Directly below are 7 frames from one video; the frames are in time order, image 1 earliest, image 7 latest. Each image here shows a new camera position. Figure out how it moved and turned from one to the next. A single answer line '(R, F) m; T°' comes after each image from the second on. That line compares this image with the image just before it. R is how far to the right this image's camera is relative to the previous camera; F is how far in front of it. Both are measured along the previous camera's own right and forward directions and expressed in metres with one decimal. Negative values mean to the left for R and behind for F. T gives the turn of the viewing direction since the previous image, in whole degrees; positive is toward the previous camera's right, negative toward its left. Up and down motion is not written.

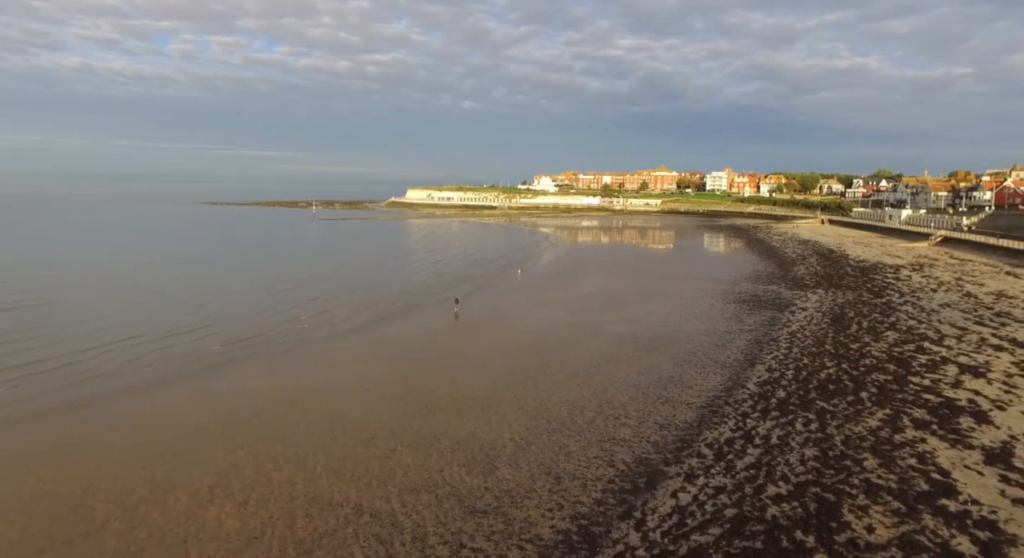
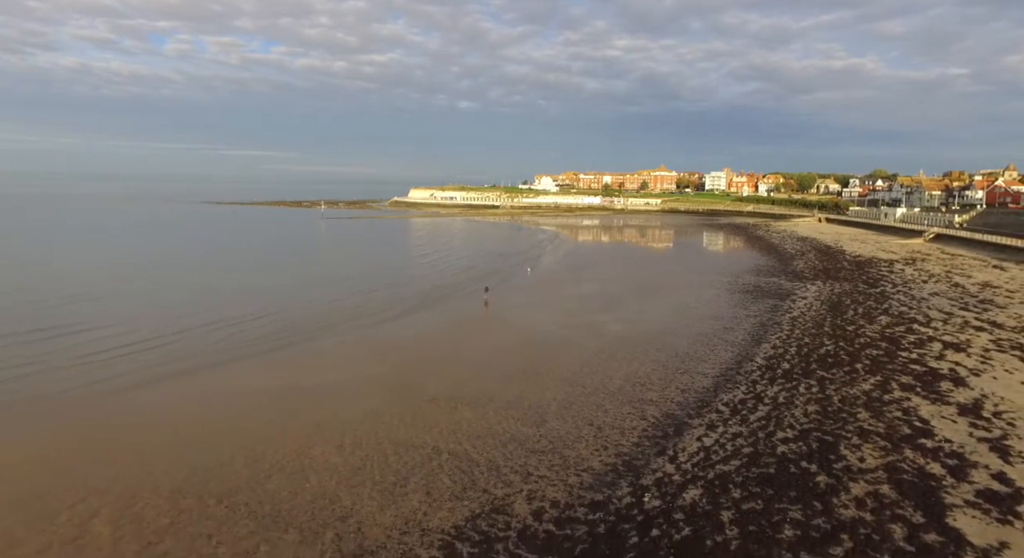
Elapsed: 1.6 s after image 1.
(-0.7, -1.4) m; 0°
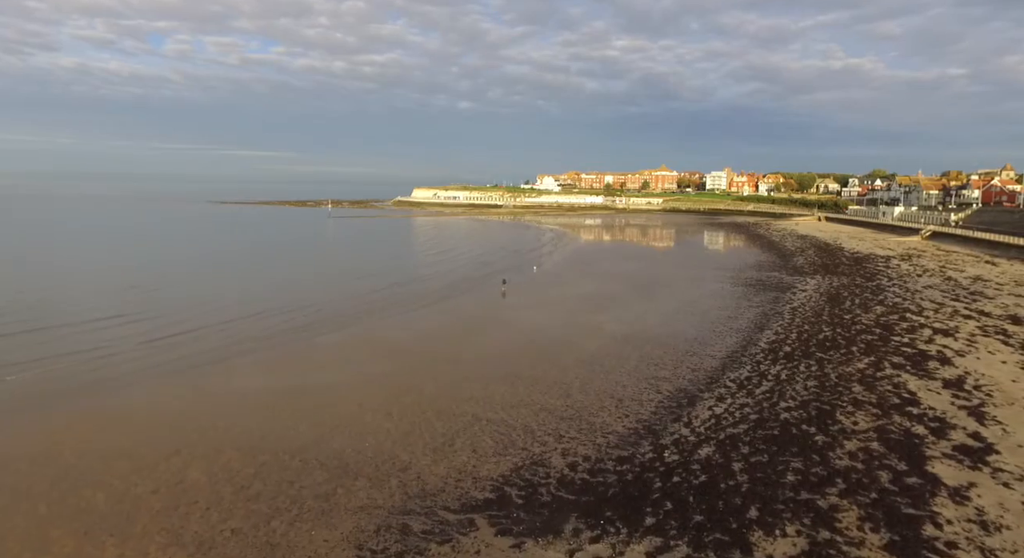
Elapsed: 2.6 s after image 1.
(-0.4, -1.0) m; 0°
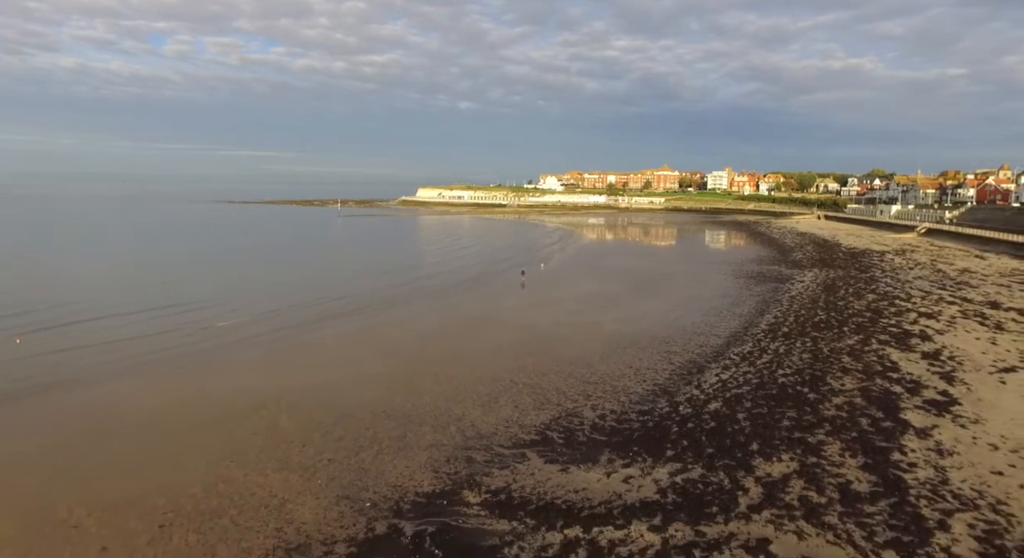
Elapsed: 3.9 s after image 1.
(-0.5, -1.3) m; 0°
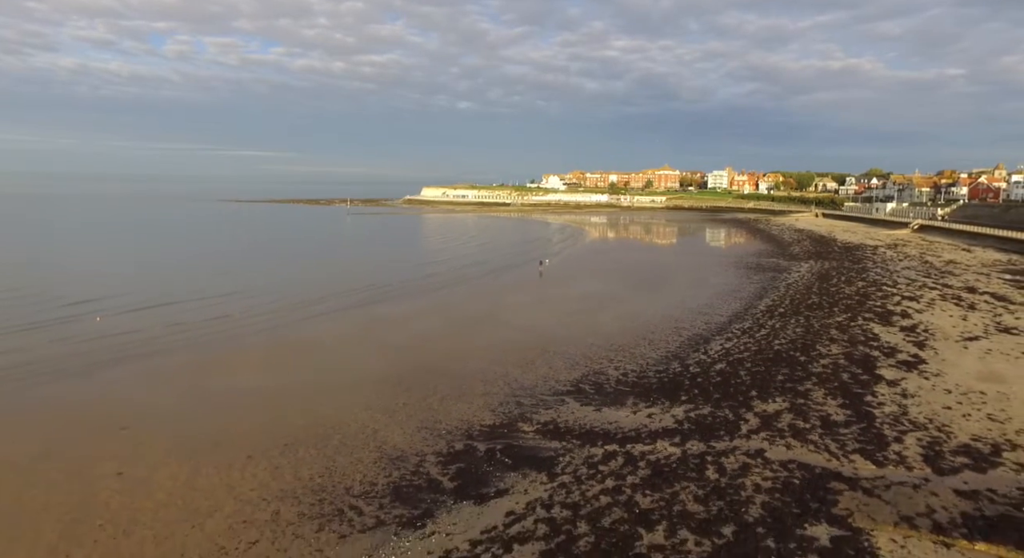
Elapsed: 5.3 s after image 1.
(-0.6, -1.6) m; 0°
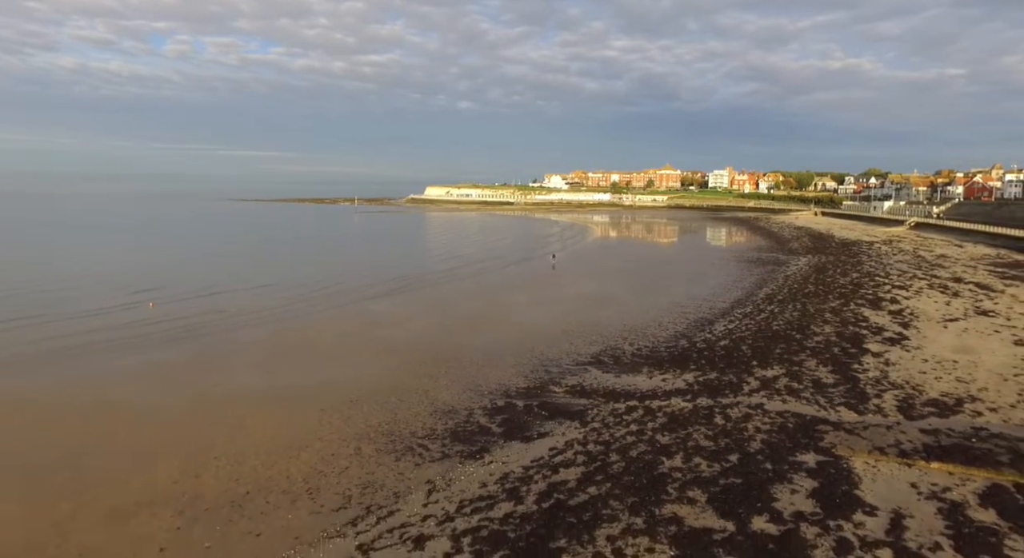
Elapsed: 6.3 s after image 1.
(-0.5, -1.2) m; 0°
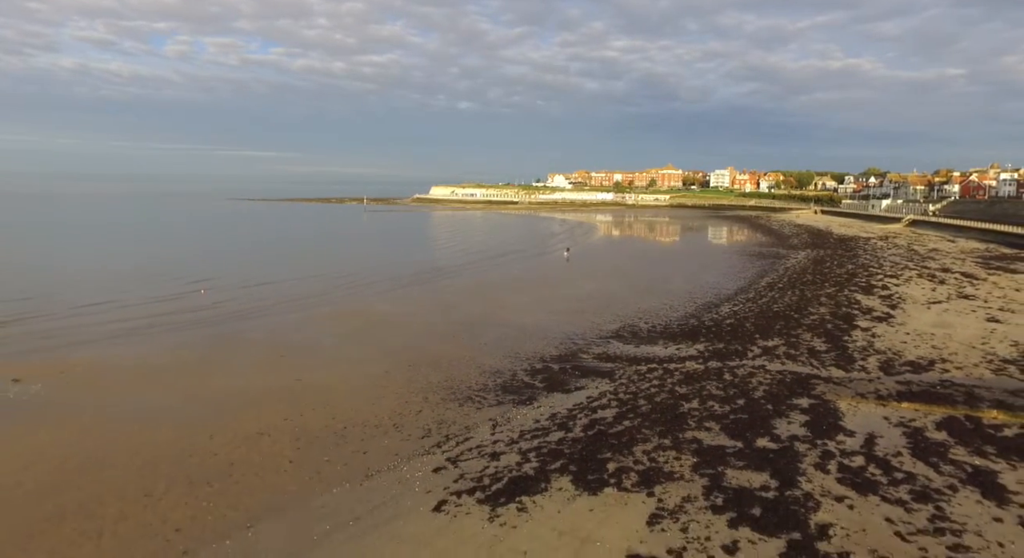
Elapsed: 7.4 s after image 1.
(-0.6, -1.4) m; 0°
